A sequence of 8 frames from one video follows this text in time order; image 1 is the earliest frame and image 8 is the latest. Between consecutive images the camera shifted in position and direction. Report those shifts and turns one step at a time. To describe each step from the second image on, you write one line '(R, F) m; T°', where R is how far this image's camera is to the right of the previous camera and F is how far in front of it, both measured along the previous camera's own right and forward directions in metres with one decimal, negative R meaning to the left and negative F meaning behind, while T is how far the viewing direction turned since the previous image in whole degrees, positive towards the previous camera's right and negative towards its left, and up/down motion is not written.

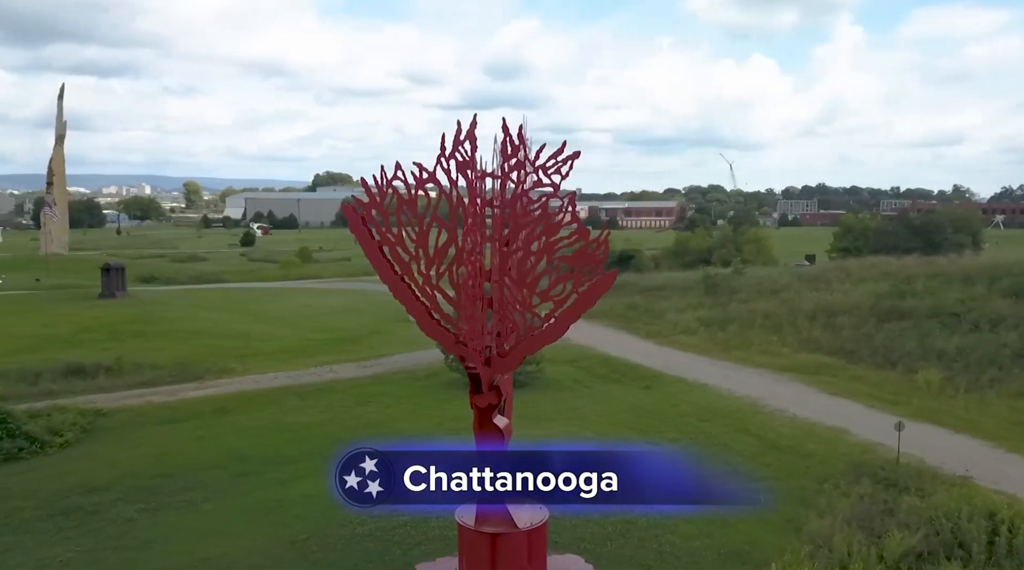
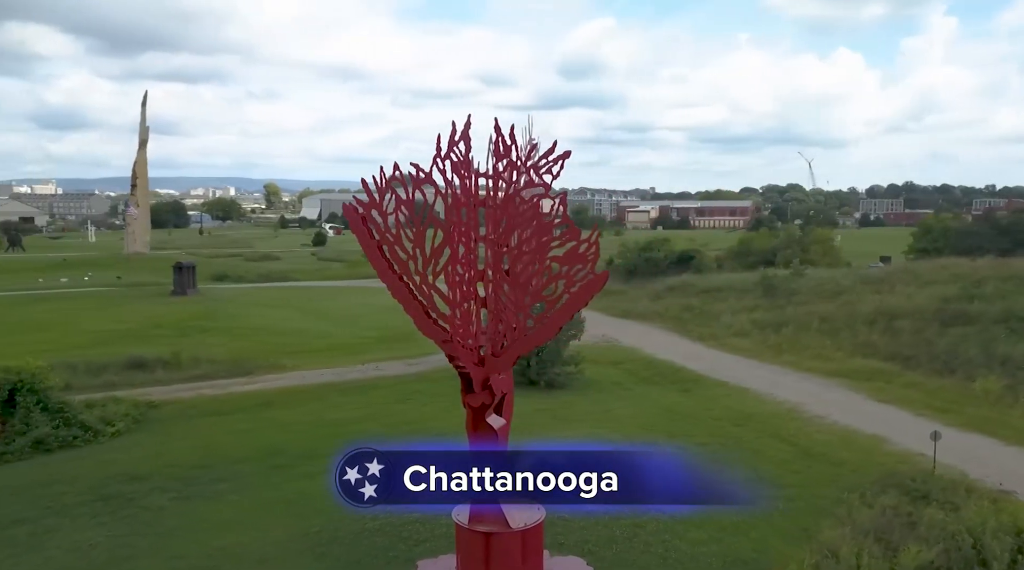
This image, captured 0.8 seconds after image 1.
(+0.6, 0.0) m; -5°
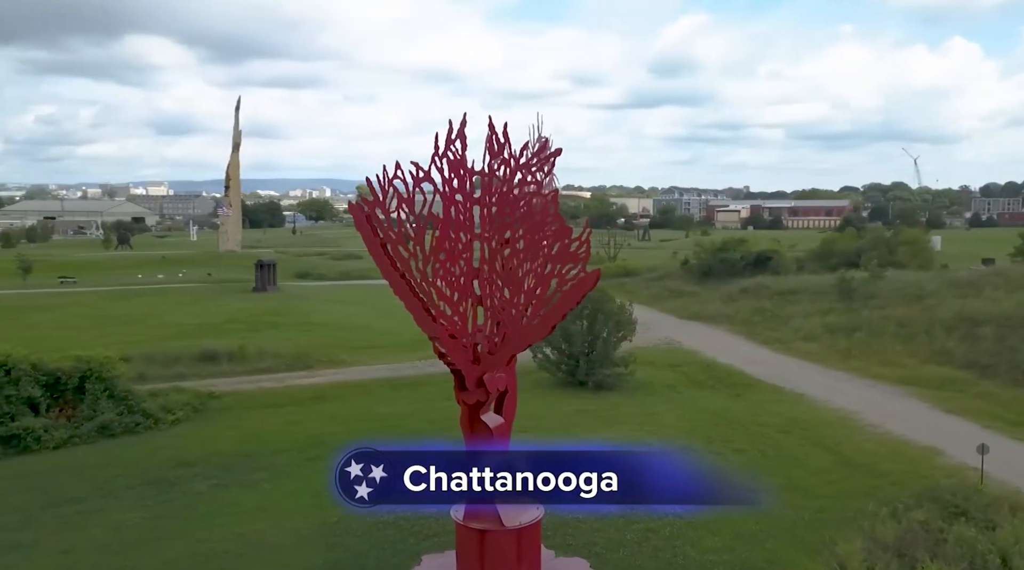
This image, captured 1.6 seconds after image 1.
(+0.7, 0.0) m; -6°
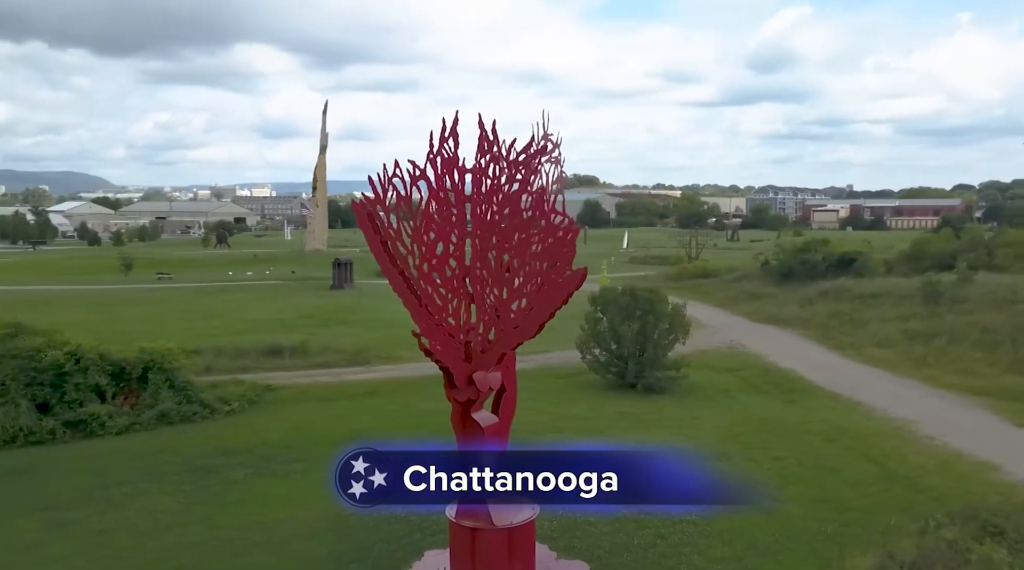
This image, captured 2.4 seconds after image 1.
(+0.7, +0.1) m; -6°
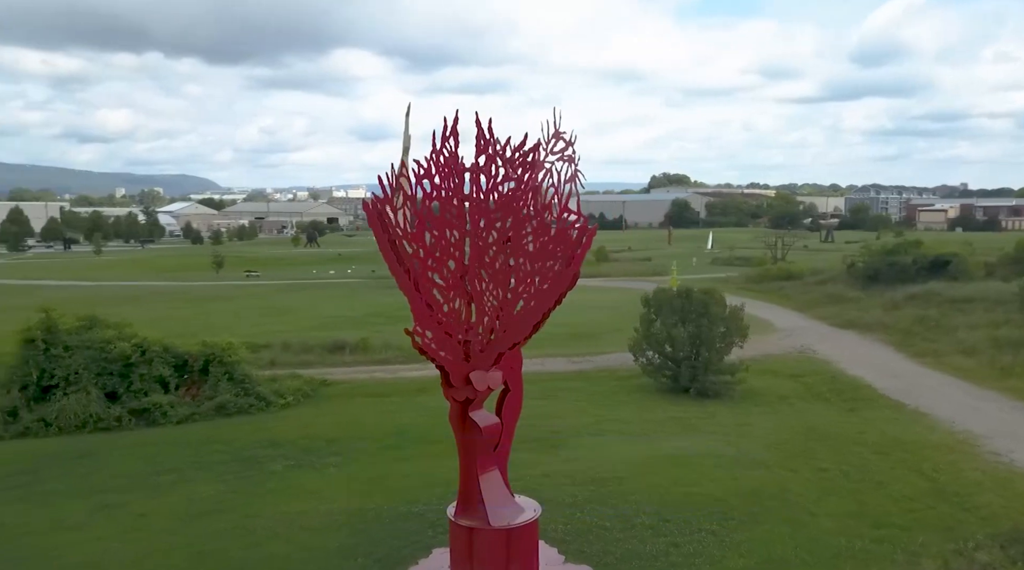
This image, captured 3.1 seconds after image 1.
(+0.6, +0.1) m; -6°
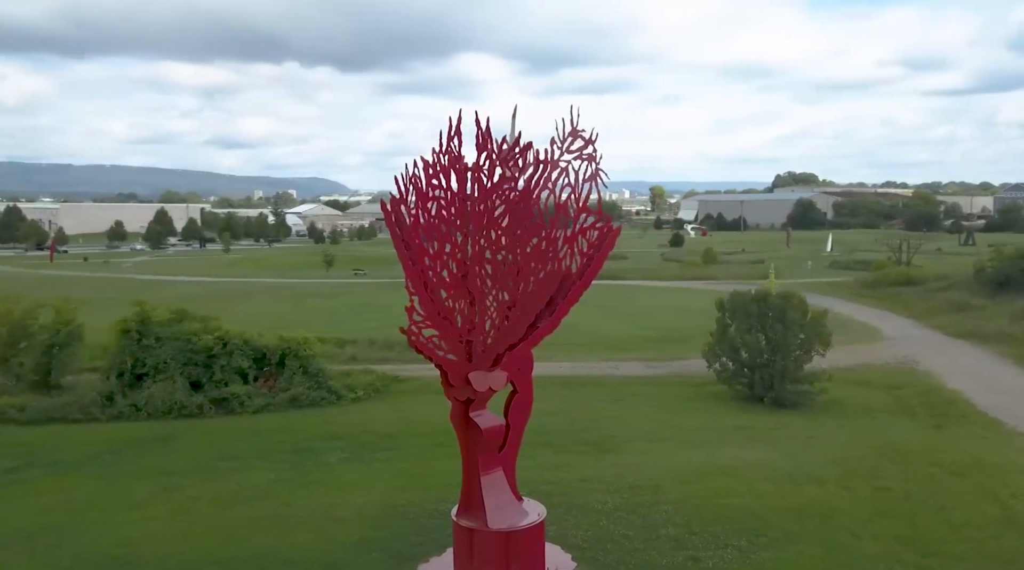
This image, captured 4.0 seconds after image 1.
(+0.8, +0.1) m; -8°
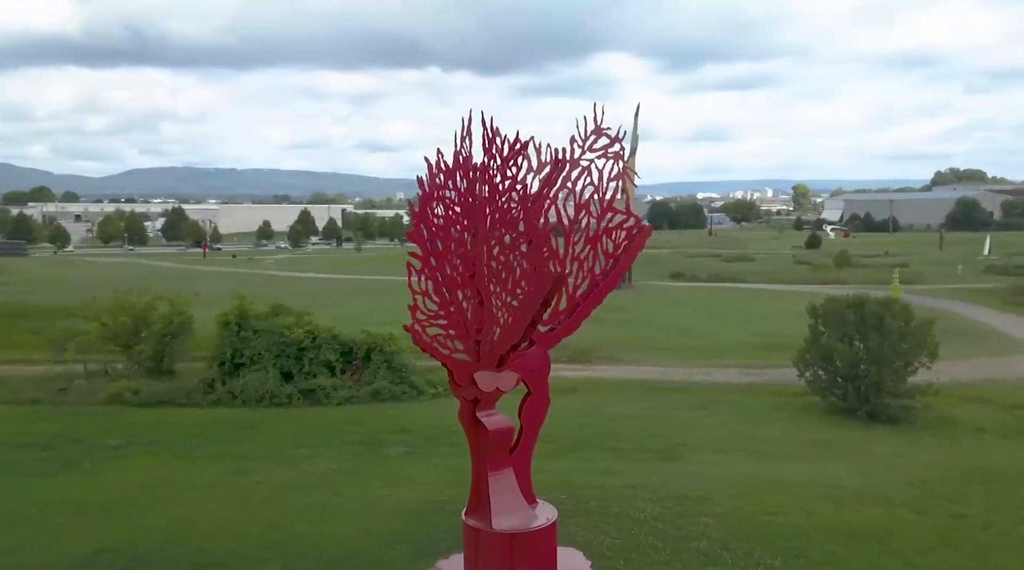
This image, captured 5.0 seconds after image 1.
(+0.9, +0.1) m; -10°
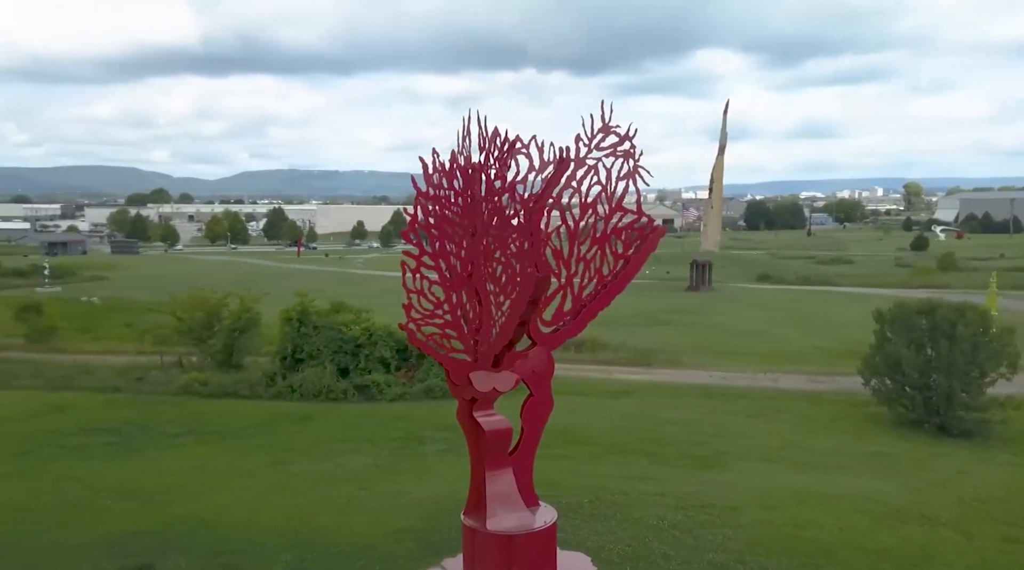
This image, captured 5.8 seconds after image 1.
(+0.7, +0.1) m; -7°
